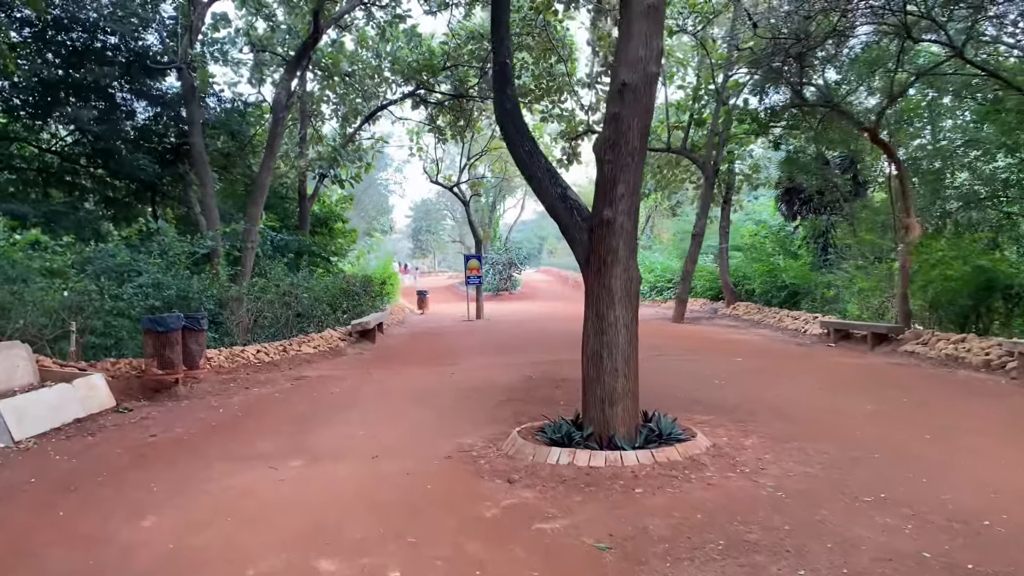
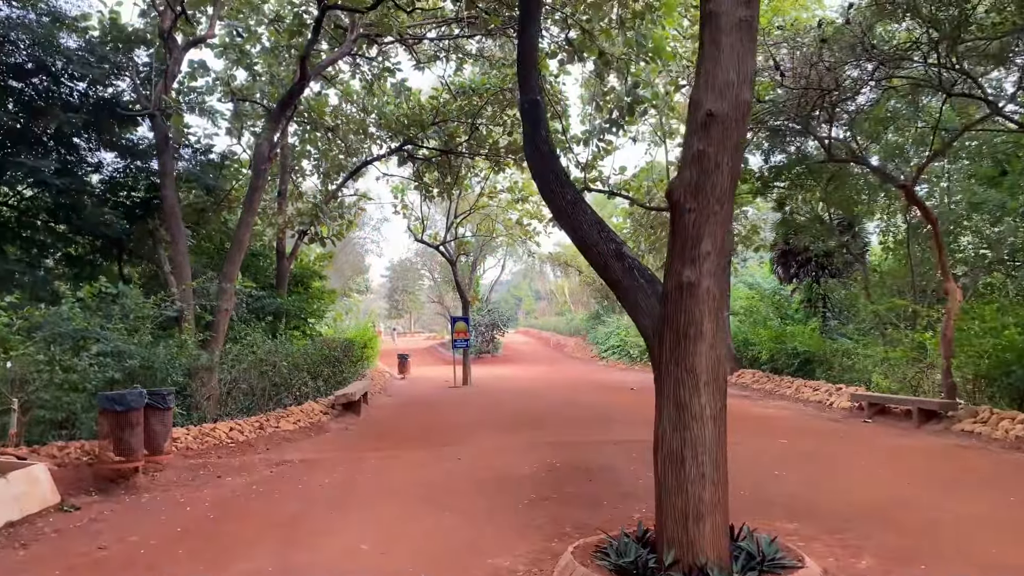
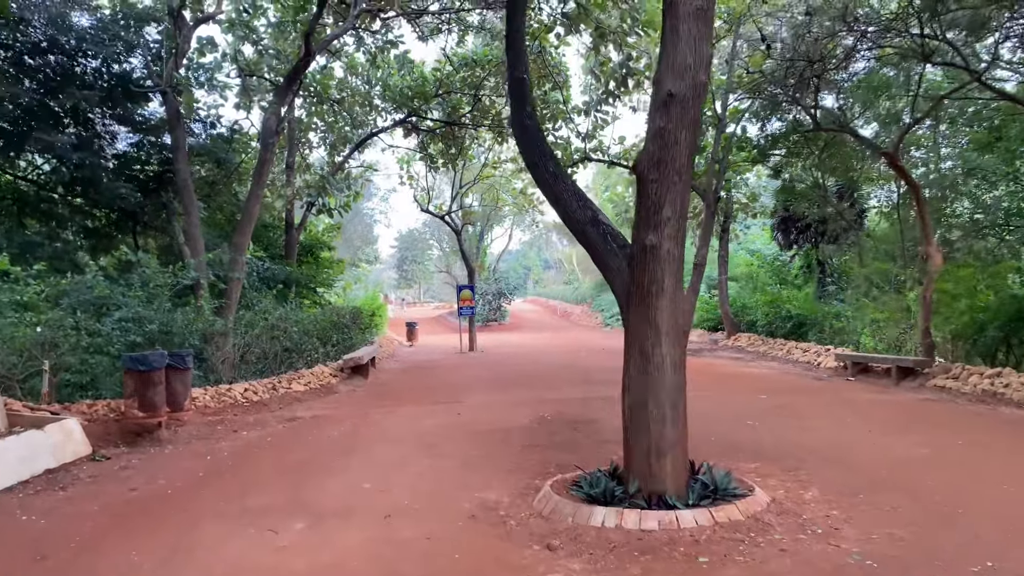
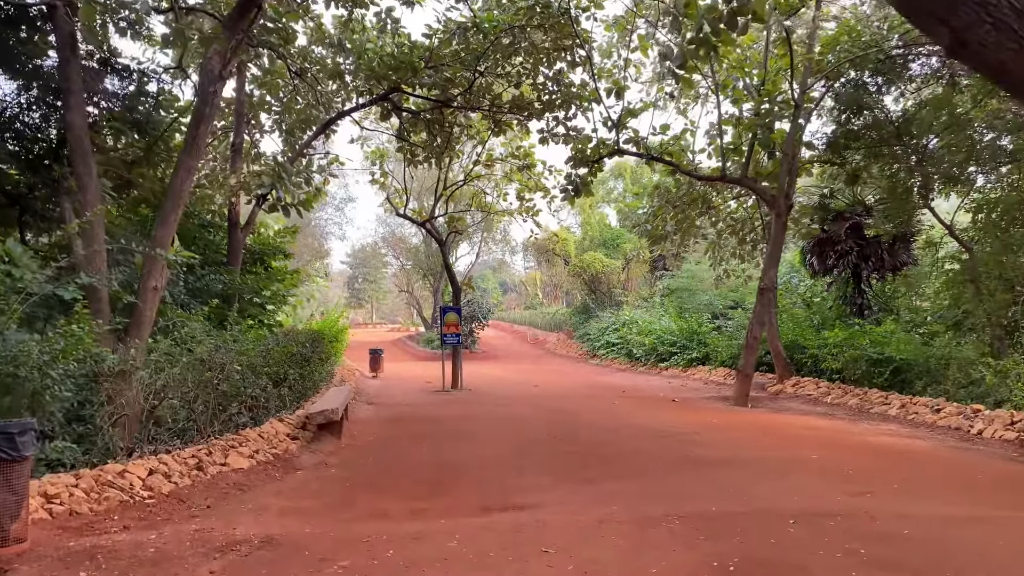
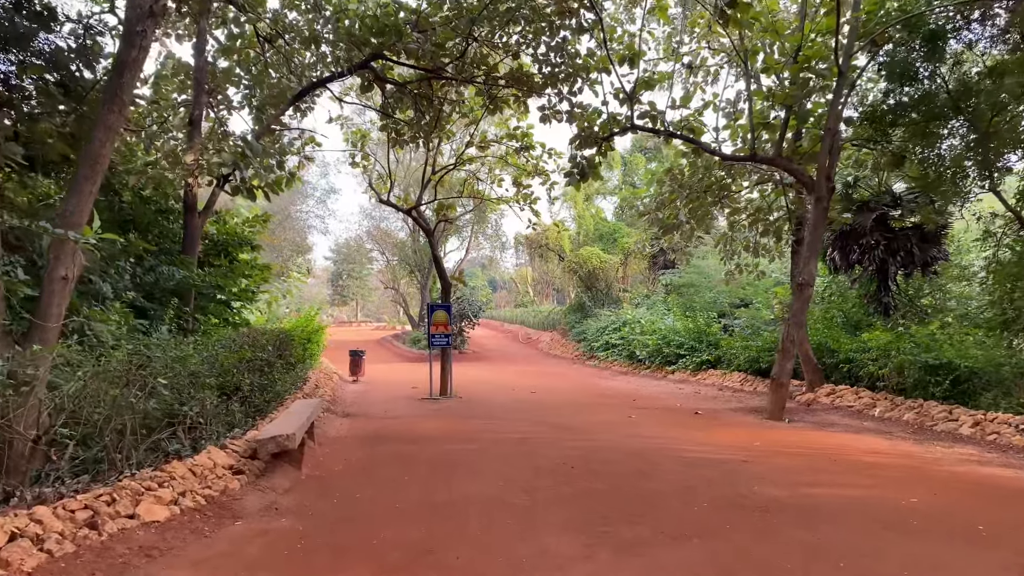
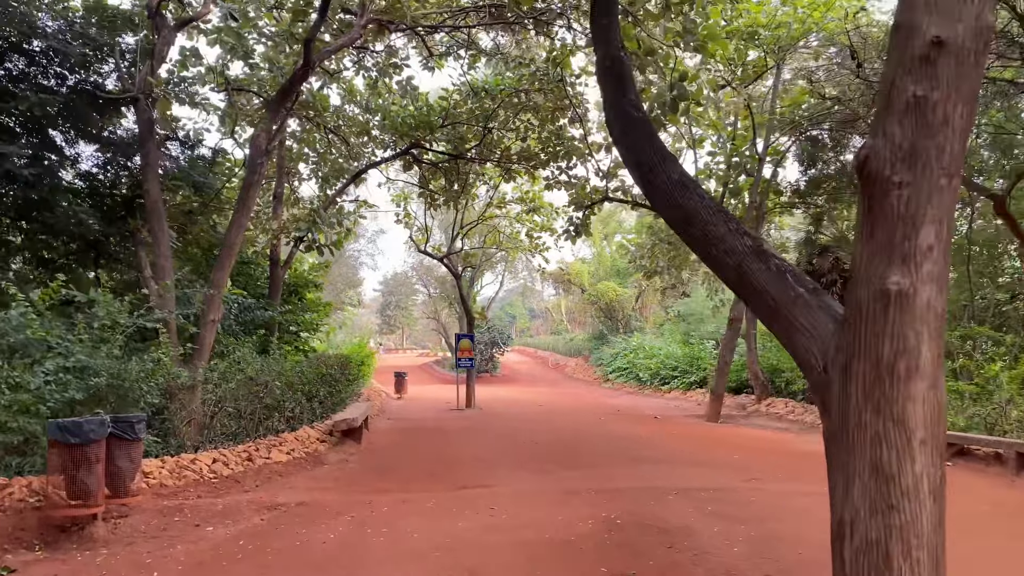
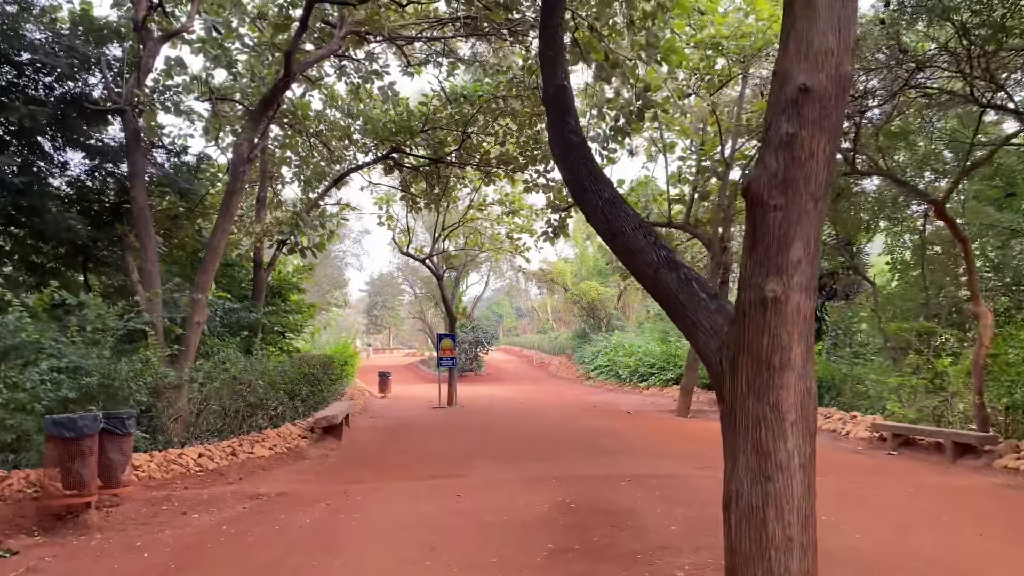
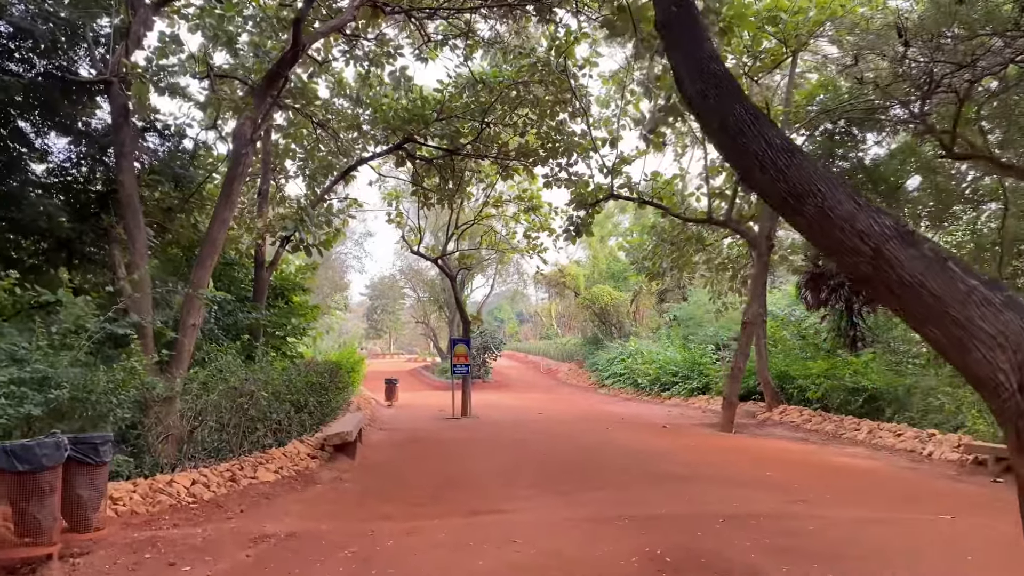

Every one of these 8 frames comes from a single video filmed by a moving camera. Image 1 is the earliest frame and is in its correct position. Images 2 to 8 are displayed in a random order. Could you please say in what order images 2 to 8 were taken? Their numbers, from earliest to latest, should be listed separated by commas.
3, 2, 7, 6, 8, 4, 5
